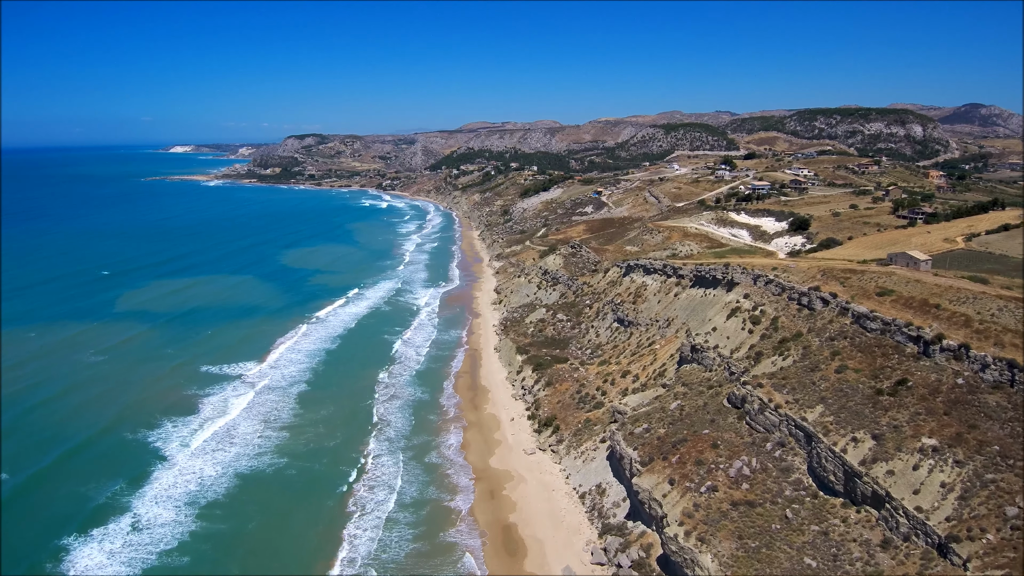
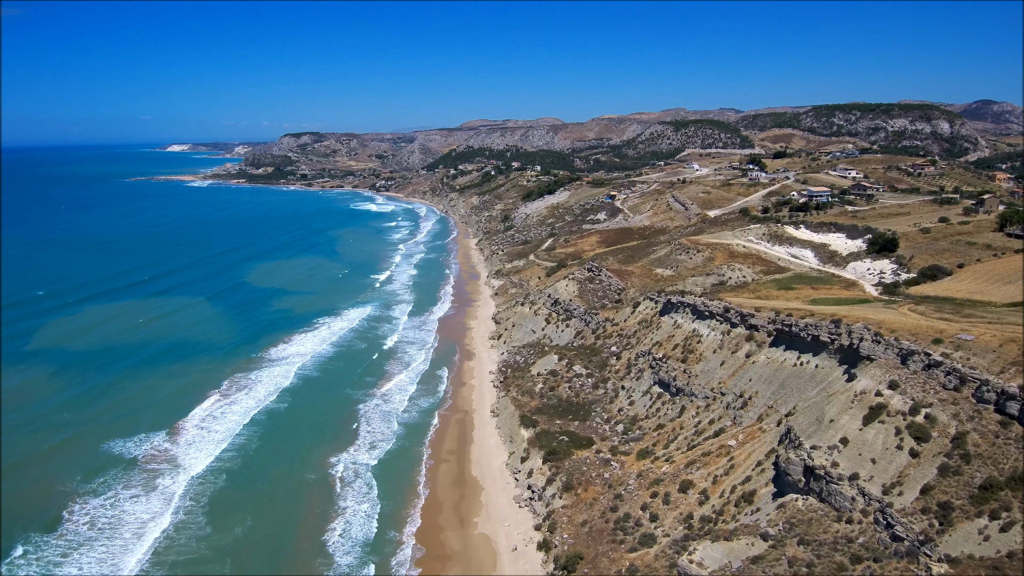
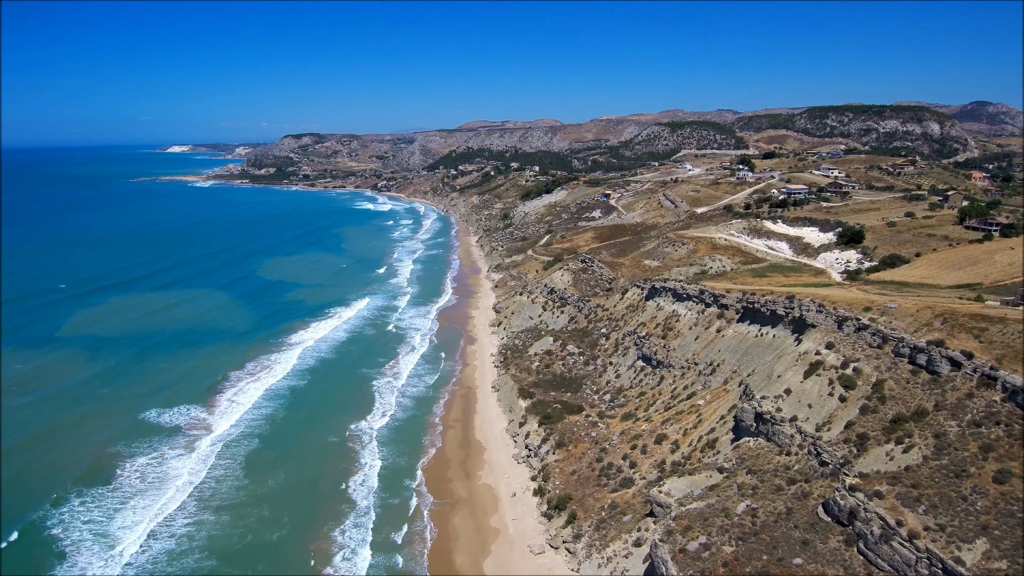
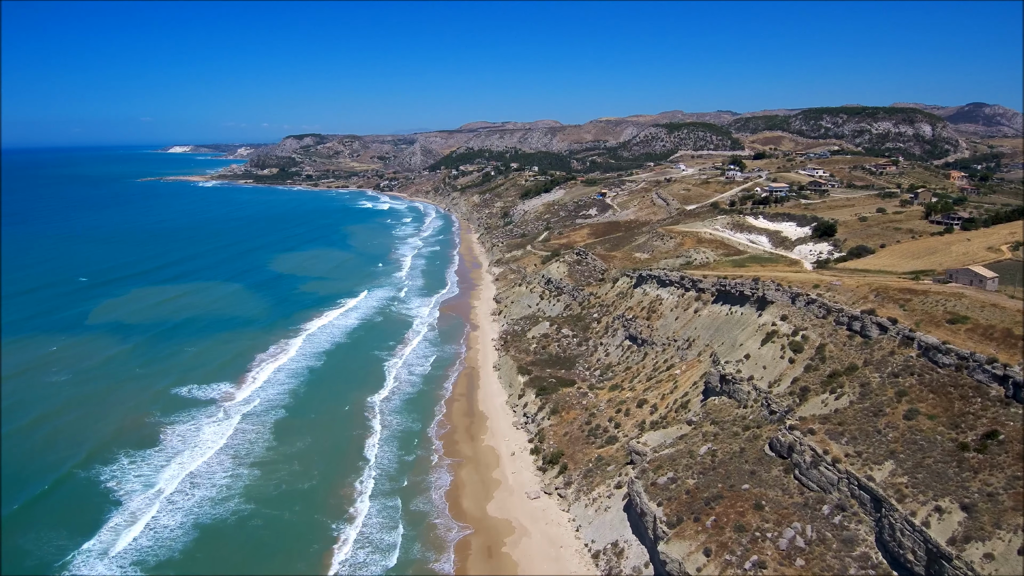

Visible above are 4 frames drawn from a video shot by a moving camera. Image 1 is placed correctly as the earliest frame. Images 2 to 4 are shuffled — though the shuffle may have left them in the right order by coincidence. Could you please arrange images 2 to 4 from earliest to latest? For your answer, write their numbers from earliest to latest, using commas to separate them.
4, 3, 2
